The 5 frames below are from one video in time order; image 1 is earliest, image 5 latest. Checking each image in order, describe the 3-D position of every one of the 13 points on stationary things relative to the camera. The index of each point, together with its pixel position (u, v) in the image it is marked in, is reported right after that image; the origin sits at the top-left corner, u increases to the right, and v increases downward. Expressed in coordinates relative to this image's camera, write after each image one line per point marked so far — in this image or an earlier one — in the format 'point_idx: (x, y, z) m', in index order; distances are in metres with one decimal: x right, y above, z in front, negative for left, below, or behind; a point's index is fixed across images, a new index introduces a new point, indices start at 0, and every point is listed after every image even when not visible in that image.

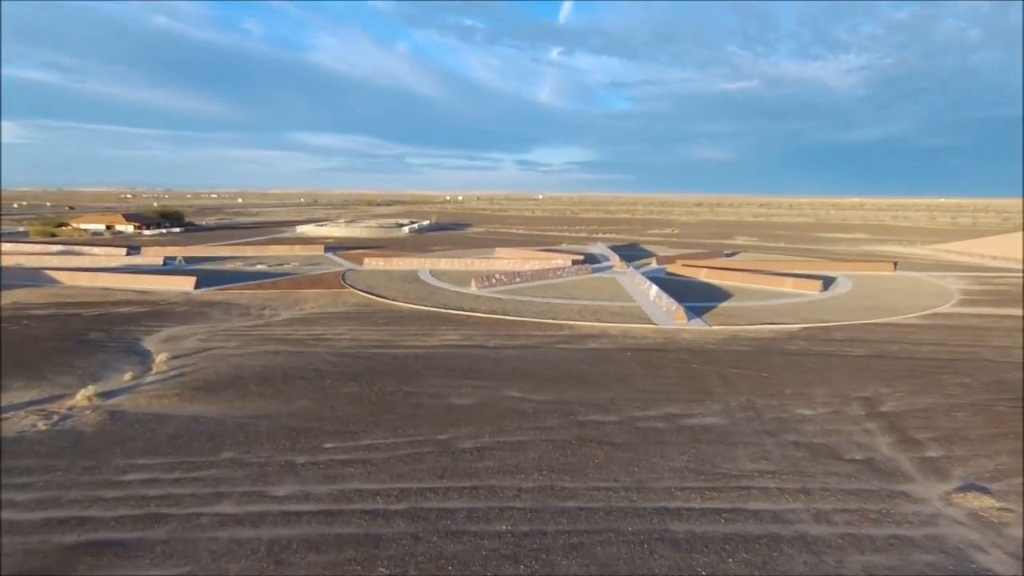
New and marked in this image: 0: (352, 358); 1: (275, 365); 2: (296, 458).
0: (-4.8, -2.1, +18.6) m
1: (-6.8, -2.2, +18.0) m
2: (-4.0, -3.1, +11.6) m
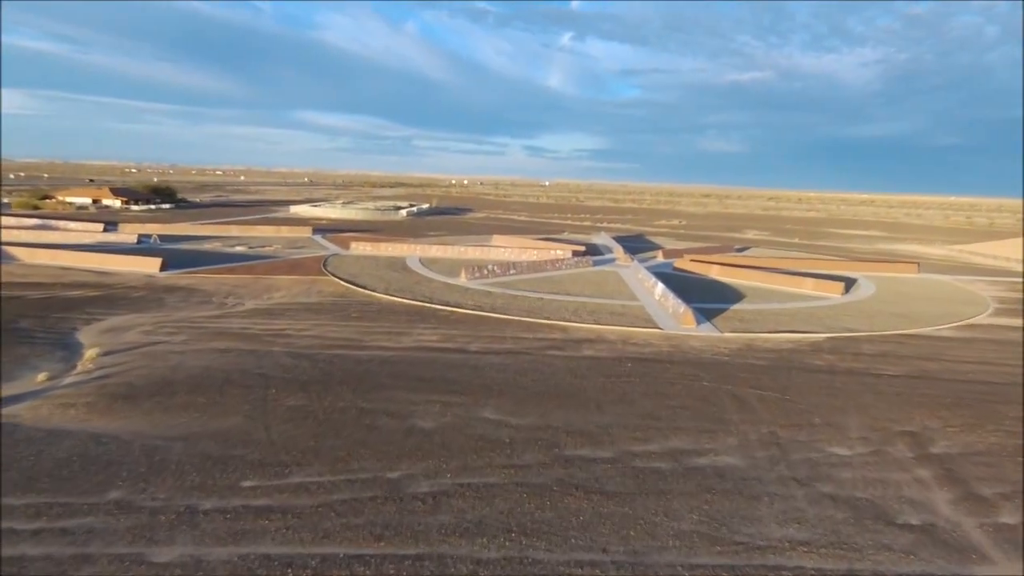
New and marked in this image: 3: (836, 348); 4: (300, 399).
0: (-5.2, -1.9, +16.2) m
1: (-7.3, -1.9, +15.5) m
2: (-4.5, -3.1, +9.1) m
3: (+9.7, -1.8, +18.8) m
4: (-4.5, -2.4, +13.4) m
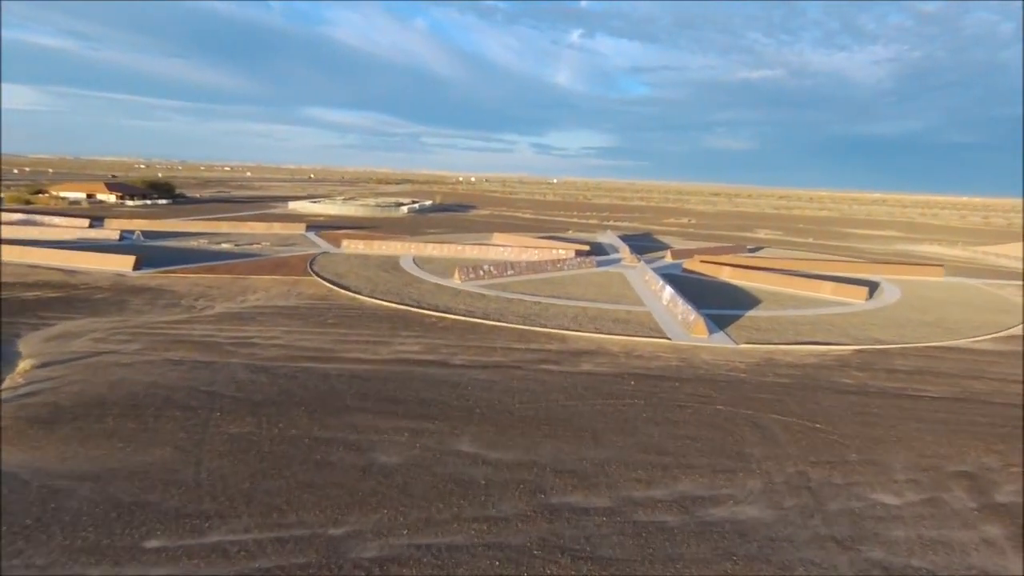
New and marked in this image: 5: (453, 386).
0: (-5.5, -2.0, +14.3) m
1: (-7.6, -2.1, +13.7) m
2: (-4.9, -3.3, +7.2) m
3: (+9.5, -2.0, +16.7) m
4: (-4.9, -2.5, +11.5) m
5: (-1.3, -2.2, +13.8) m
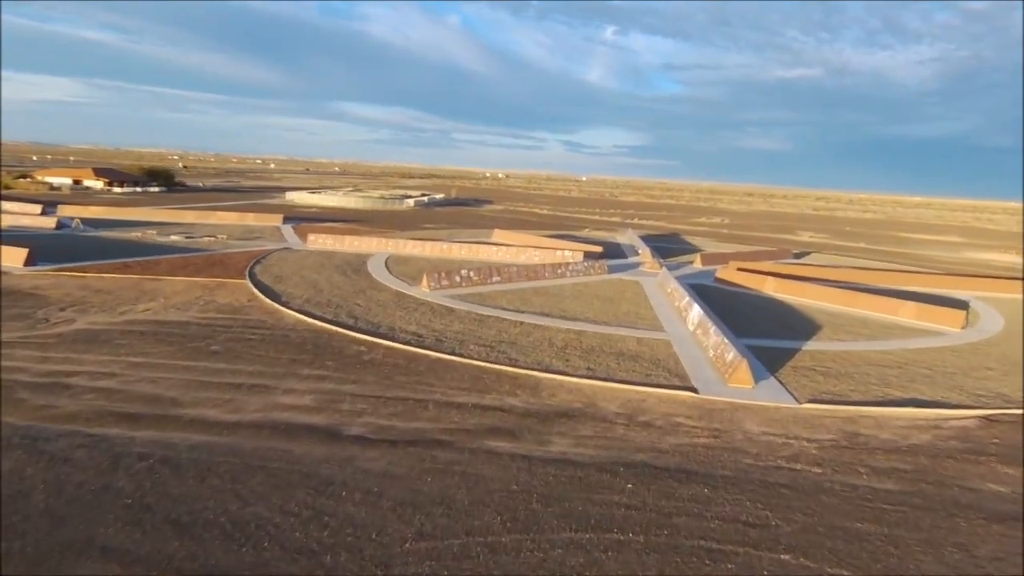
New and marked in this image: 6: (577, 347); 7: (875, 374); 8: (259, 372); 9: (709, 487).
0: (-6.7, -2.3, +8.7) m
1: (-8.8, -2.3, +8.1) m
2: (-6.4, -3.6, +1.6) m
3: (+8.4, -2.7, +10.5) m
4: (-6.2, -2.8, +5.8) m
5: (-2.5, -2.6, +8.0) m
6: (+1.6, -1.4, +15.3) m
7: (+8.3, -1.9, +14.3) m
8: (-5.0, -1.7, +12.5) m
9: (+2.7, -2.7, +8.6) m
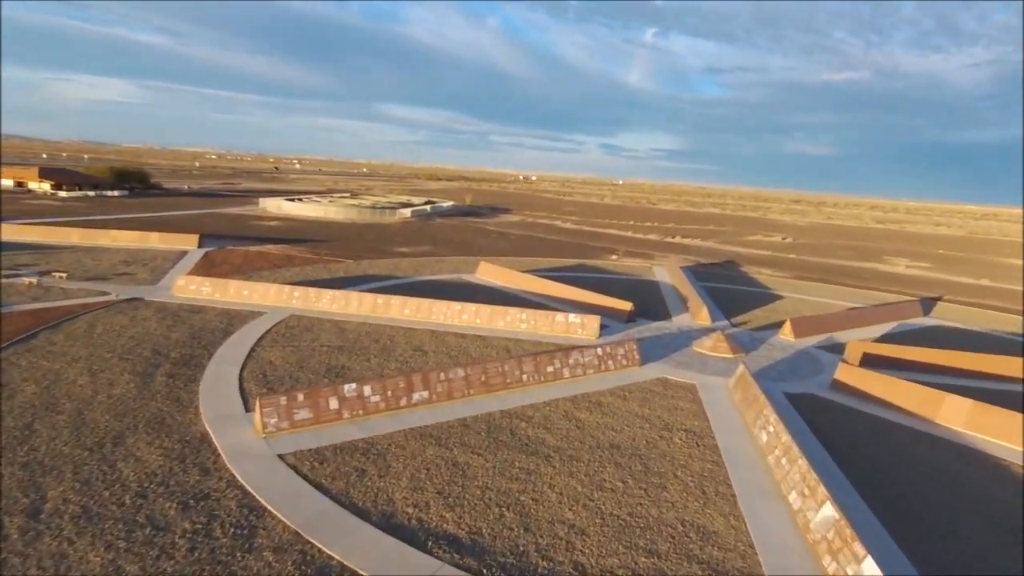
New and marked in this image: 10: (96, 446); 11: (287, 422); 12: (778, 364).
0: (-8.7, -4.5, -2.0) m
1: (-10.8, -4.5, -2.4) m
2: (-8.8, -5.8, -9.1) m
3: (+6.5, -5.2, -1.0) m
4: (-8.3, -5.0, -4.9) m
5: (-4.5, -4.8, -2.9) m
6: (0.0, -3.8, +4.2) m
7: (+6.6, -4.4, +2.8) m
8: (-6.8, -3.9, +1.7) m
9: (+0.7, -5.1, -2.6) m
10: (-6.4, -2.4, +9.8) m
11: (-3.8, -2.3, +10.6) m
12: (+6.9, -1.8, +16.3) m
